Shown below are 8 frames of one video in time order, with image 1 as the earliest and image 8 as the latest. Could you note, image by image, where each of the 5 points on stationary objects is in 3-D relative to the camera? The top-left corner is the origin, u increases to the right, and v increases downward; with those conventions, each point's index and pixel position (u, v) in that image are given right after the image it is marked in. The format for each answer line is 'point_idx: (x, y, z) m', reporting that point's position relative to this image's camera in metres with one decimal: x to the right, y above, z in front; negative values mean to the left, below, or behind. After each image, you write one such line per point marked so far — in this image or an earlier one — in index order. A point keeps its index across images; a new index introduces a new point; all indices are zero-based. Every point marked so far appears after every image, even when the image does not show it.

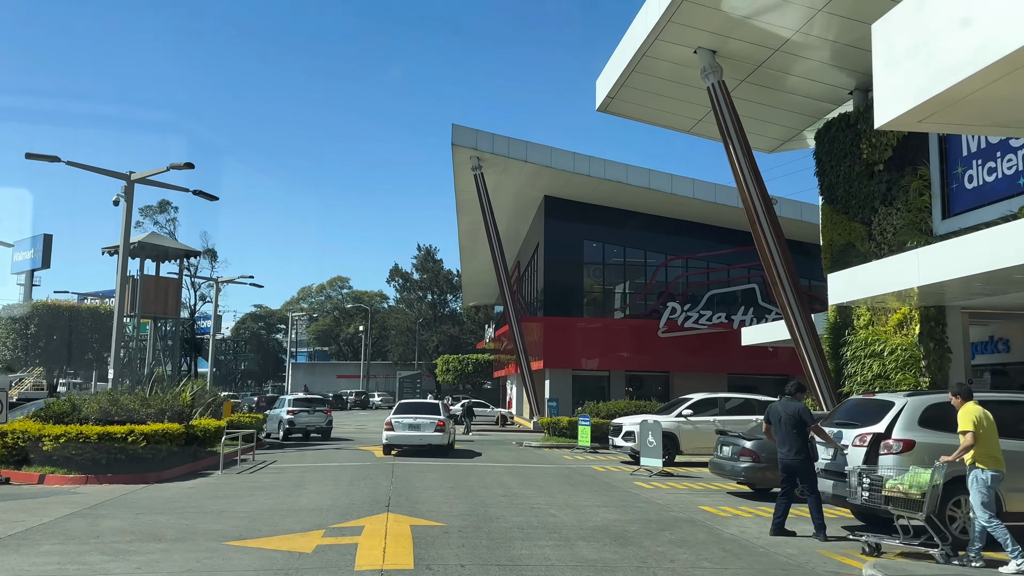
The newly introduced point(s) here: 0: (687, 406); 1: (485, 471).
0: (+4.0, -2.7, +16.4) m
1: (-0.5, -3.6, +14.3) m
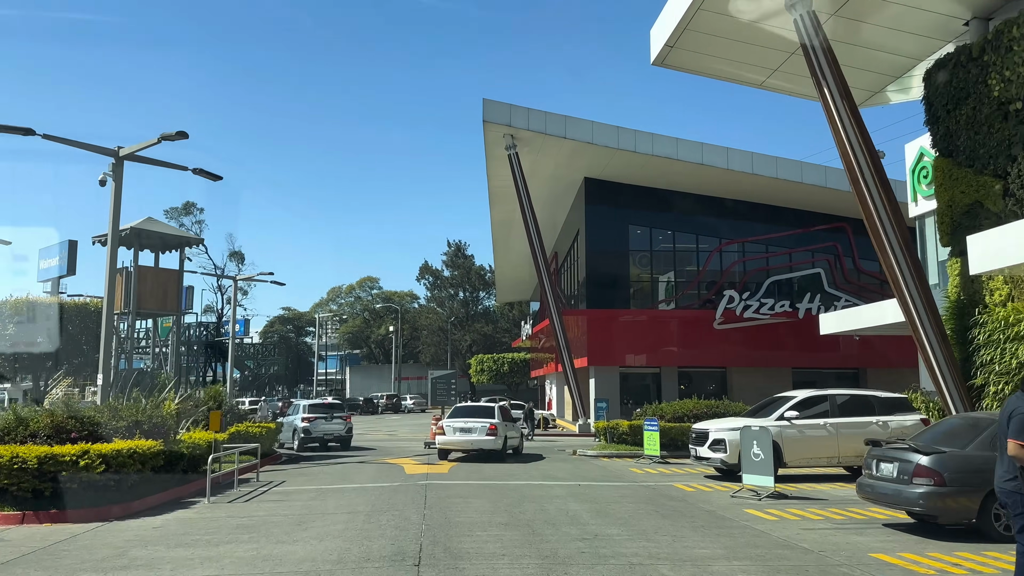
0: (+5.1, -2.2, +13.1) m
1: (+0.5, -3.2, +11.2) m
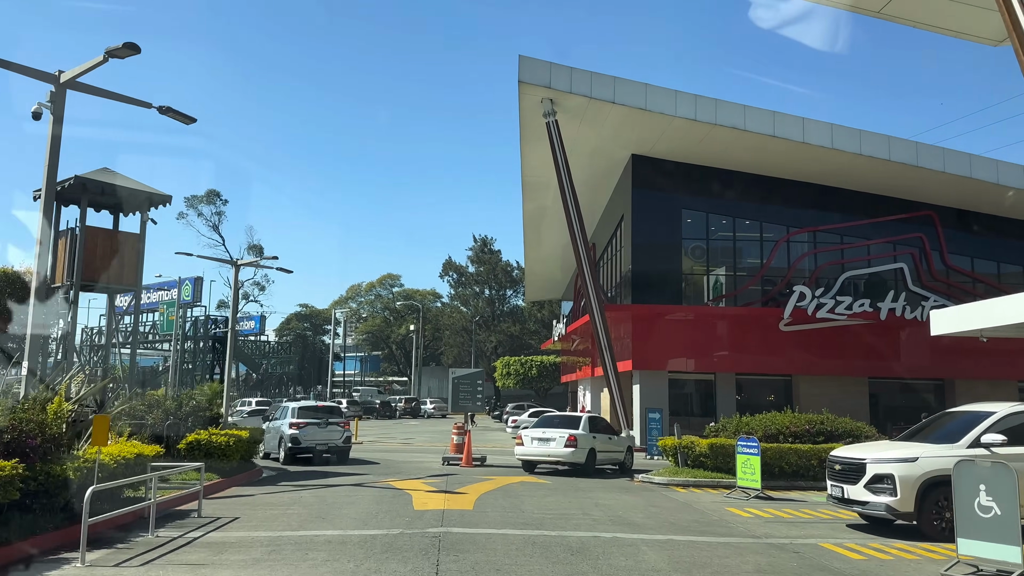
0: (+5.8, -1.7, +8.7) m
1: (+1.1, -2.6, +6.9) m
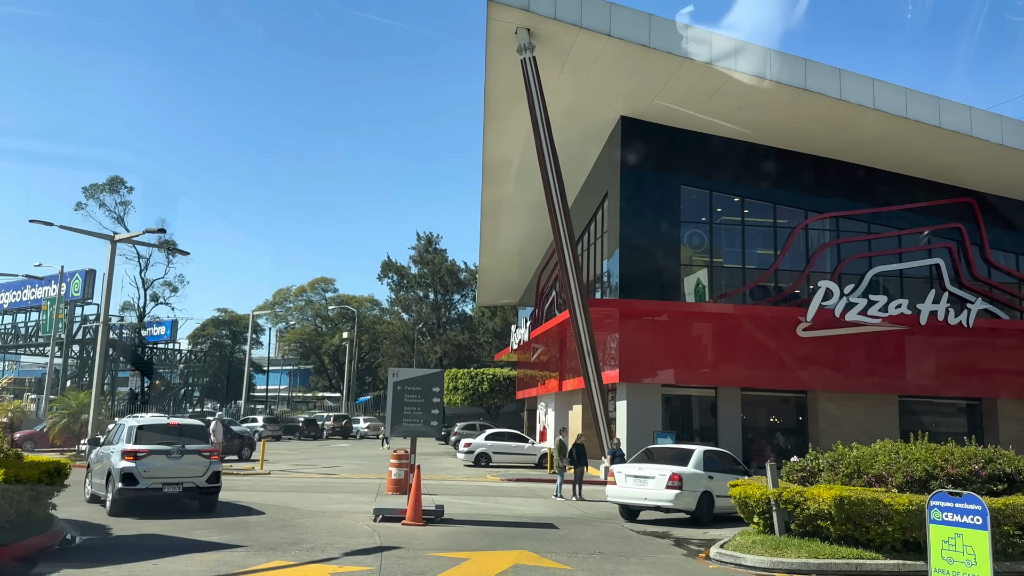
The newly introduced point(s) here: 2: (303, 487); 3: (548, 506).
0: (+6.1, -1.0, +3.0) m
1: (+1.6, -1.7, +0.8) m
2: (-4.6, -4.4, +15.9) m
3: (+0.7, -4.1, +13.8) m
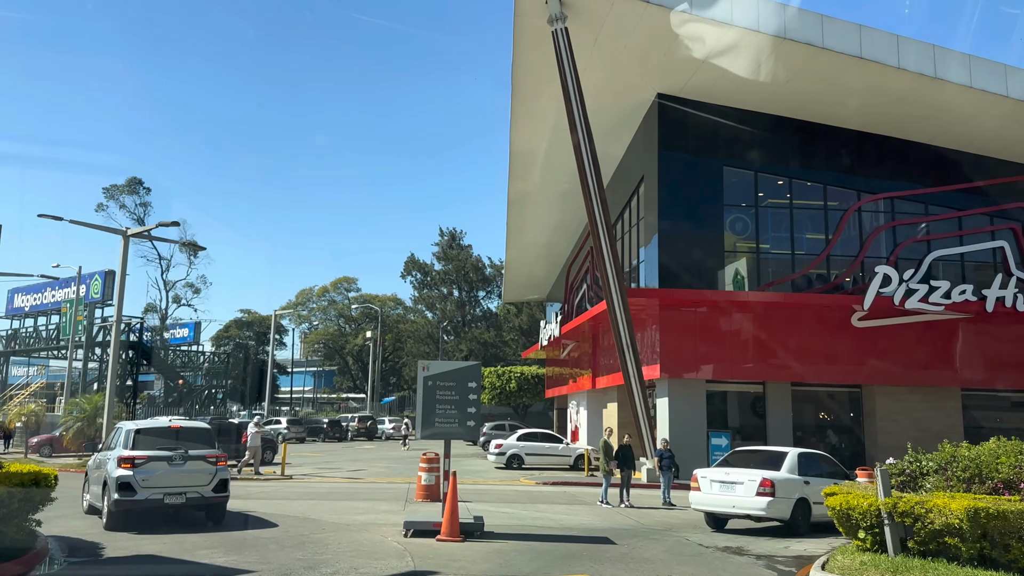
0: (+6.5, -0.6, +1.4) m
1: (+1.9, -1.4, -0.6) m
2: (-3.8, -4.2, +14.6) m
3: (+1.5, -3.9, +12.3) m
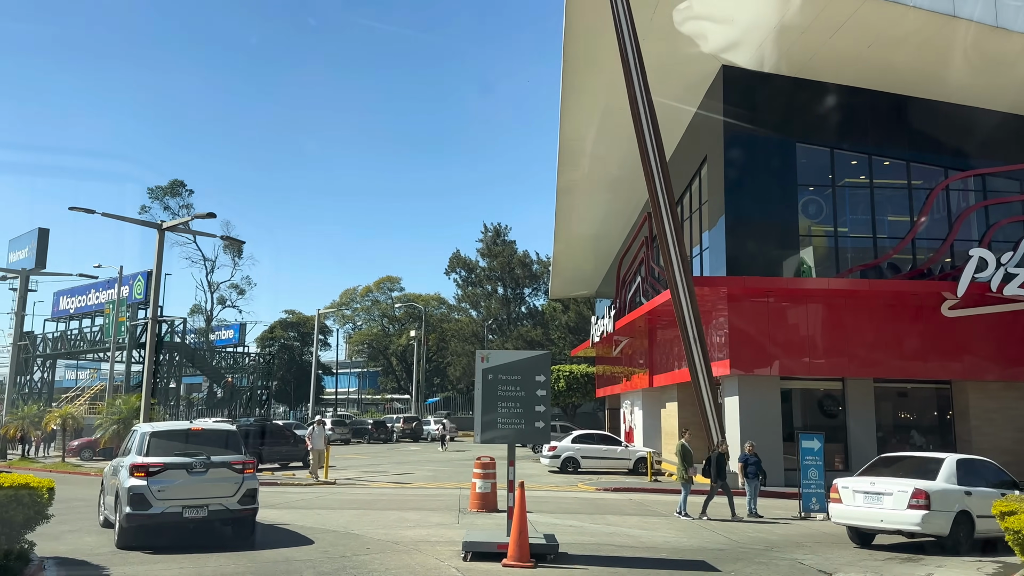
0: (+6.8, -0.2, -0.5) m
1: (+2.1, -1.1, -2.3) m
2: (-2.6, -3.9, +13.3) m
3: (+2.5, -3.6, +10.7) m
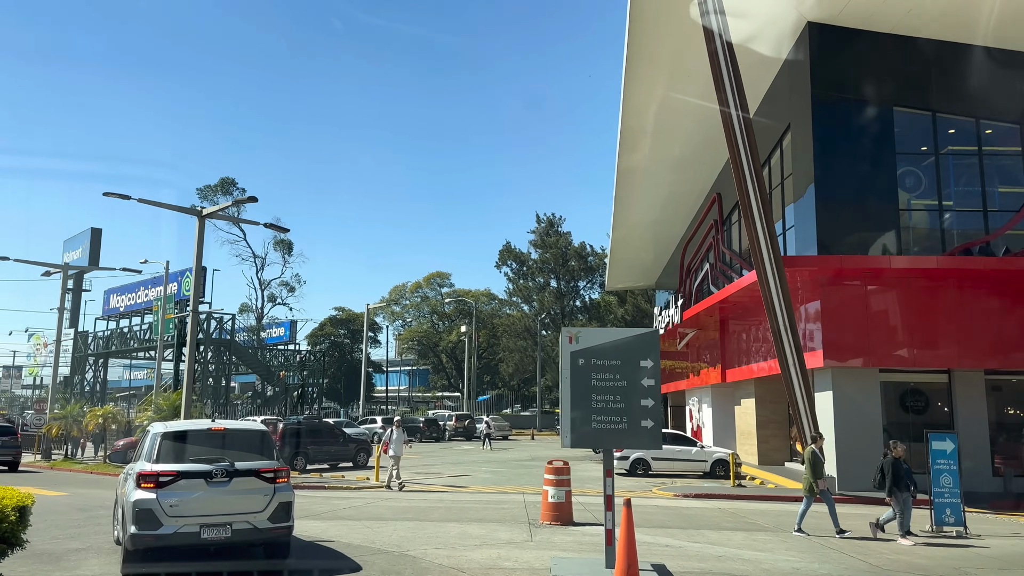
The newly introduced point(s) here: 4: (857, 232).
0: (+7.1, +0.2, -2.7) m
1: (+2.3, -0.7, -4.1) m
2: (-1.4, -3.6, +11.7) m
3: (+3.5, -3.2, +8.8) m
4: (+8.8, +1.5, +18.5) m
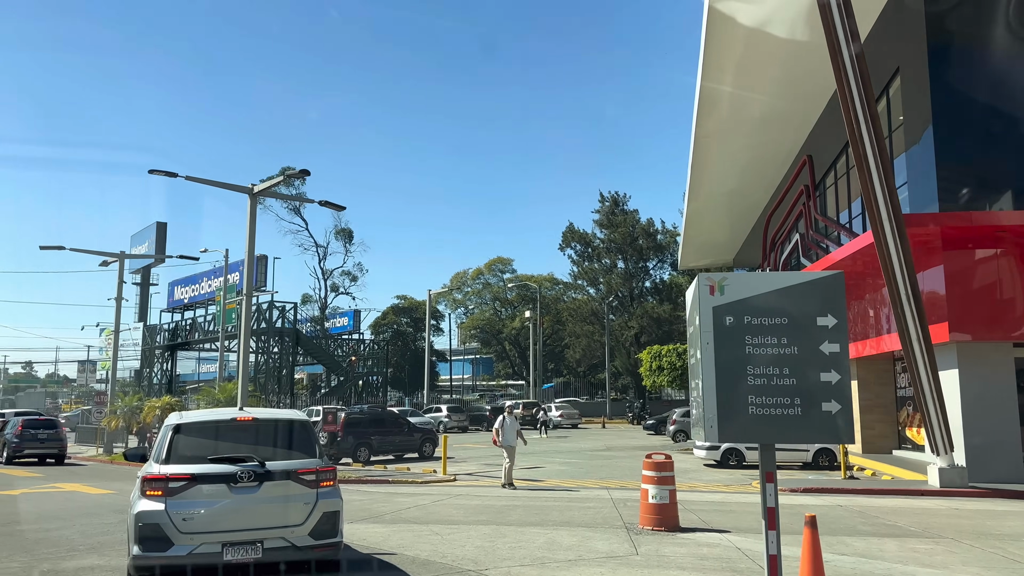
0: (+7.0, +0.6, -4.9) m
1: (+2.2, -0.4, -6.0) m
2: (-0.1, -3.1, +10.1) m
3: (+4.5, -2.6, +6.8) m
4: (+10.4, +2.3, +16.0) m
